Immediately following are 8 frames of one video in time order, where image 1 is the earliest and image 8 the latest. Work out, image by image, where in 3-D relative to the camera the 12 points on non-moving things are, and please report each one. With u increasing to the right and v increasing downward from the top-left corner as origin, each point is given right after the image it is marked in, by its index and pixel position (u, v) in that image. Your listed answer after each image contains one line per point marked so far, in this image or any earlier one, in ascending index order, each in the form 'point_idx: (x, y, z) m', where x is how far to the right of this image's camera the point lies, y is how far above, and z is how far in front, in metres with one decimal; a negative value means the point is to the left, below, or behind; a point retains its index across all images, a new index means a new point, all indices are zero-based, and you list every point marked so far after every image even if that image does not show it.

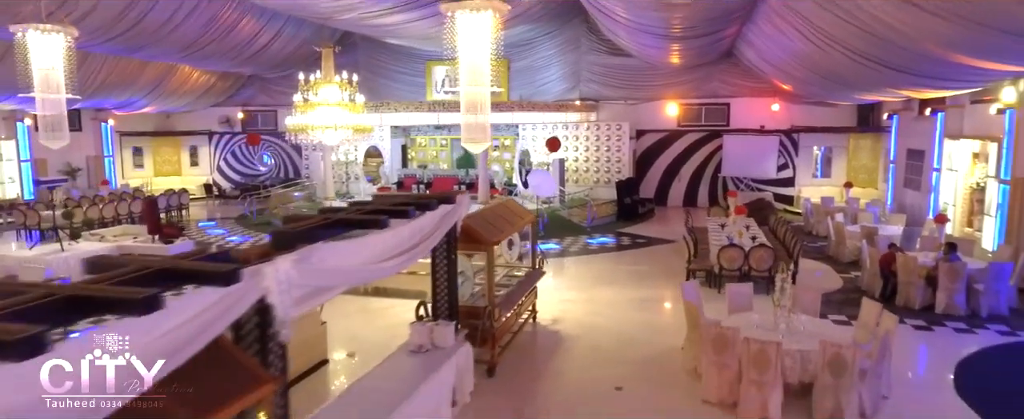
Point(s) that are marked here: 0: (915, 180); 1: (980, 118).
0: (+7.3, +0.6, +11.4) m
1: (+6.7, +1.3, +9.0) m
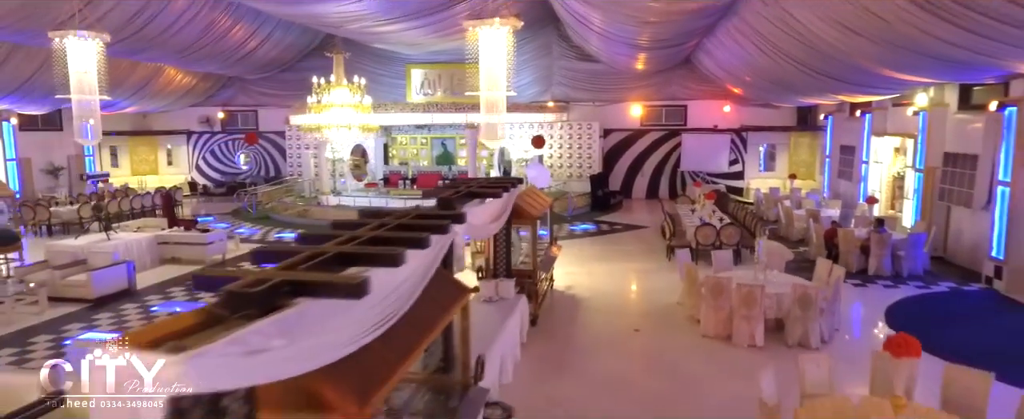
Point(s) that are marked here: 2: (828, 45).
0: (+7.1, +0.8, +13.3) m
1: (+6.7, +1.6, +10.9) m
2: (+4.1, +2.2, +8.3) m
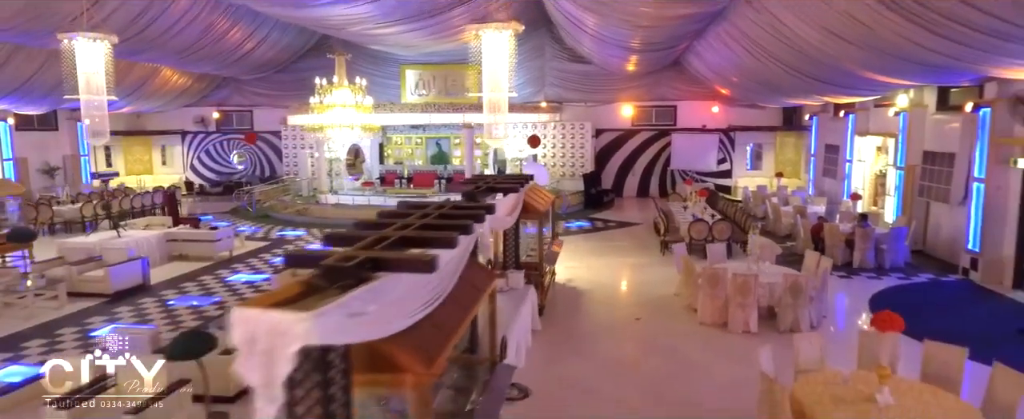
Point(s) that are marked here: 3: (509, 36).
0: (+7.0, +0.9, +13.8) m
1: (+6.7, +1.6, +11.4) m
2: (+4.2, +2.3, +8.7) m
3: (0.0, +2.5, +9.0) m
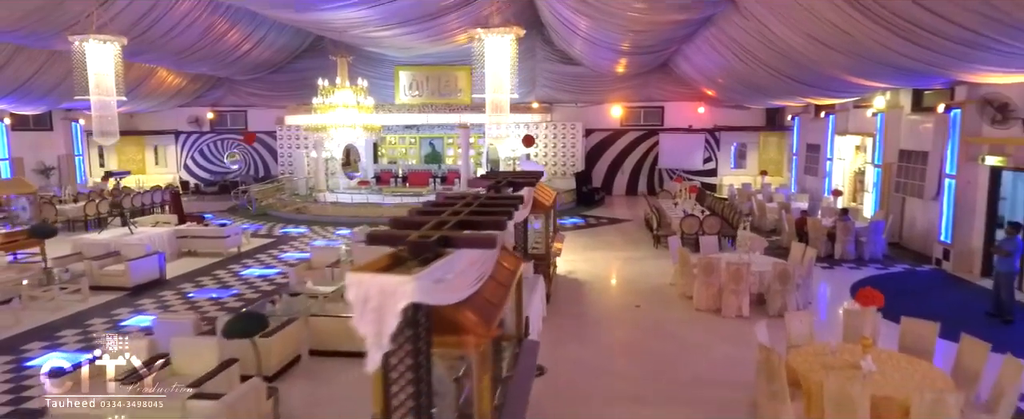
0: (+6.9, +1.0, +14.4) m
1: (+6.7, +1.7, +12.0) m
2: (+4.2, +2.3, +9.3) m
3: (0.0, +2.6, +9.5) m
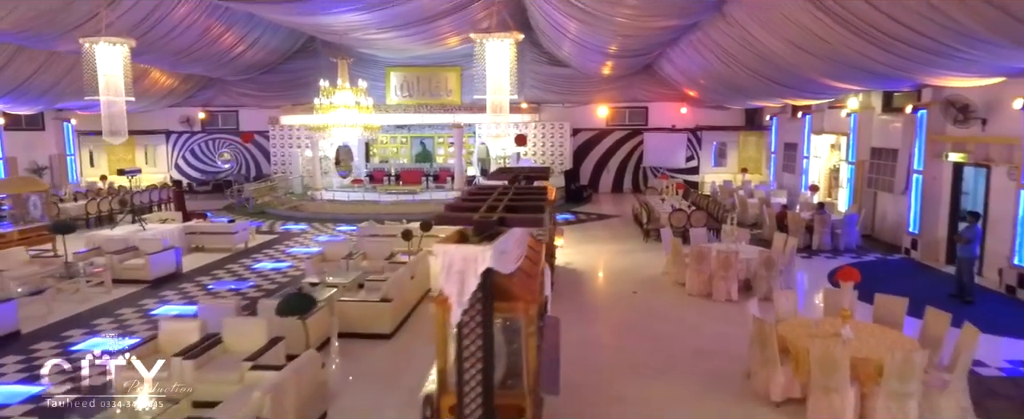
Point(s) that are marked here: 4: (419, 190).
0: (+6.7, +1.1, +15.2) m
1: (+6.6, +1.8, +12.7) m
2: (+4.2, +2.4, +10.0) m
3: (0.0, +2.6, +10.0) m
4: (-2.4, +0.5, +16.5) m
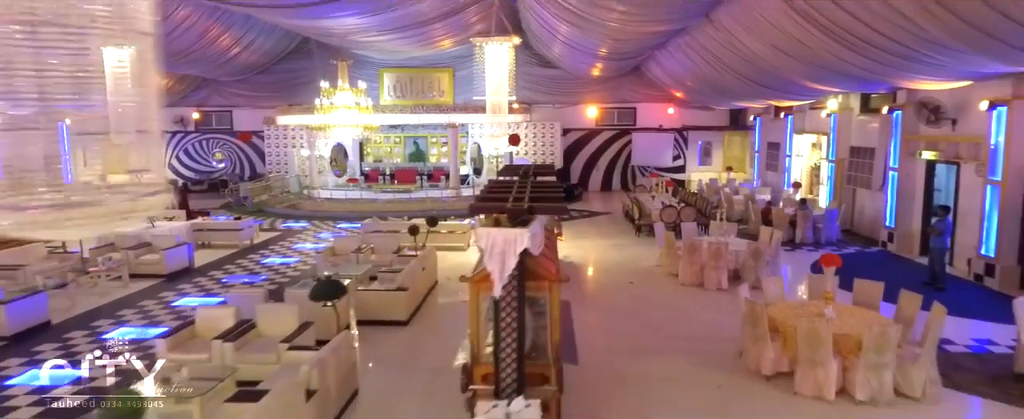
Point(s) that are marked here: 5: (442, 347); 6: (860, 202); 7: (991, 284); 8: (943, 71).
0: (+6.6, +1.2, +15.8) m
1: (+6.5, +1.9, +13.3) m
2: (+4.2, +2.5, +10.5) m
3: (-0.1, +2.7, +10.4) m
4: (-2.6, +0.6, +16.9) m
5: (-0.7, -1.3, +6.2) m
6: (+6.5, +0.1, +11.8) m
7: (+6.1, -0.9, +8.0) m
8: (+5.3, +1.7, +7.8) m
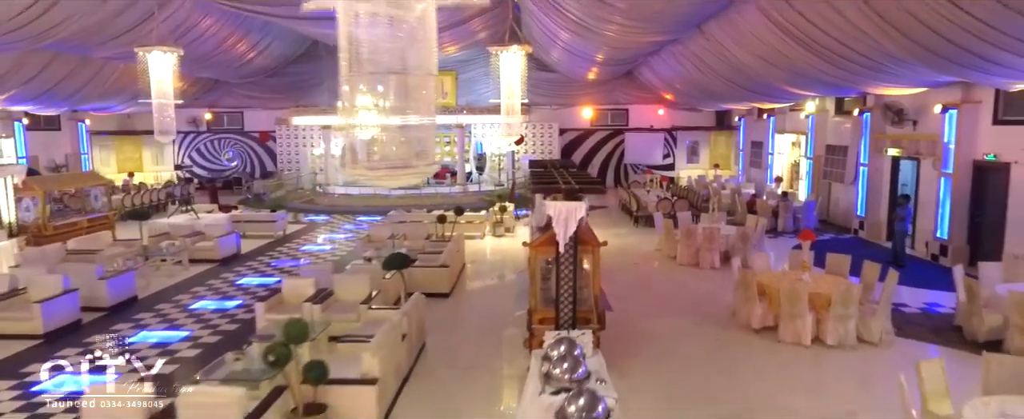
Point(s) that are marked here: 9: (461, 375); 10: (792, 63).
0: (+6.7, +1.3, +17.1) m
1: (+6.6, +2.1, +14.6) m
2: (+4.4, +2.6, +11.7) m
3: (+0.2, +2.8, +11.5) m
4: (-2.6, +0.7, +17.9) m
5: (-0.3, -1.2, +7.3) m
6: (+6.7, +0.3, +13.0) m
7: (+6.4, -0.8, +9.3) m
8: (+5.6, +1.9, +9.0) m
9: (-0.4, -1.4, +5.5) m
10: (+4.6, +2.3, +10.1) m
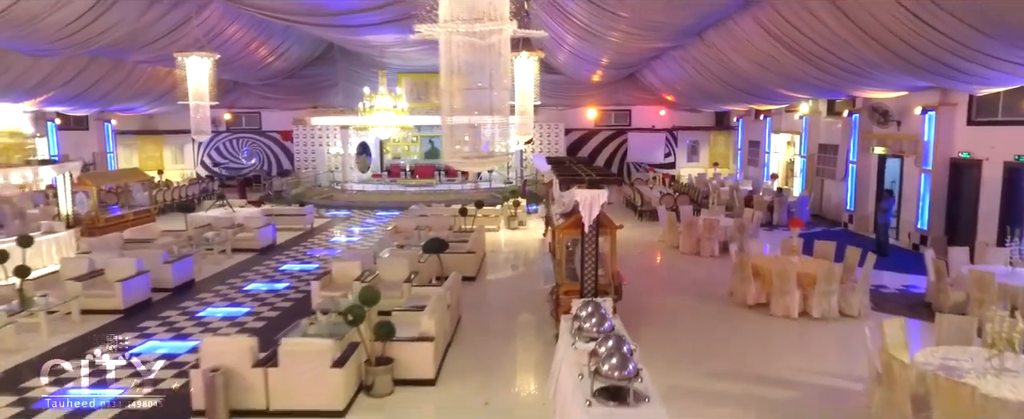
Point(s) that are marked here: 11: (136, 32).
0: (+6.9, +1.4, +17.9) m
1: (+6.9, +2.2, +15.5) m
2: (+4.6, +2.8, +12.6) m
3: (+0.4, +2.9, +12.4) m
4: (-2.3, +0.8, +18.8) m
5: (-0.1, -1.1, +8.1) m
6: (+7.0, +0.4, +13.9) m
7: (+6.7, -0.7, +10.1) m
8: (+5.9, +2.0, +9.9) m
9: (-0.2, -1.3, +6.3) m
10: (+4.8, +2.4, +10.9) m
11: (-7.2, +3.5, +12.2) m
